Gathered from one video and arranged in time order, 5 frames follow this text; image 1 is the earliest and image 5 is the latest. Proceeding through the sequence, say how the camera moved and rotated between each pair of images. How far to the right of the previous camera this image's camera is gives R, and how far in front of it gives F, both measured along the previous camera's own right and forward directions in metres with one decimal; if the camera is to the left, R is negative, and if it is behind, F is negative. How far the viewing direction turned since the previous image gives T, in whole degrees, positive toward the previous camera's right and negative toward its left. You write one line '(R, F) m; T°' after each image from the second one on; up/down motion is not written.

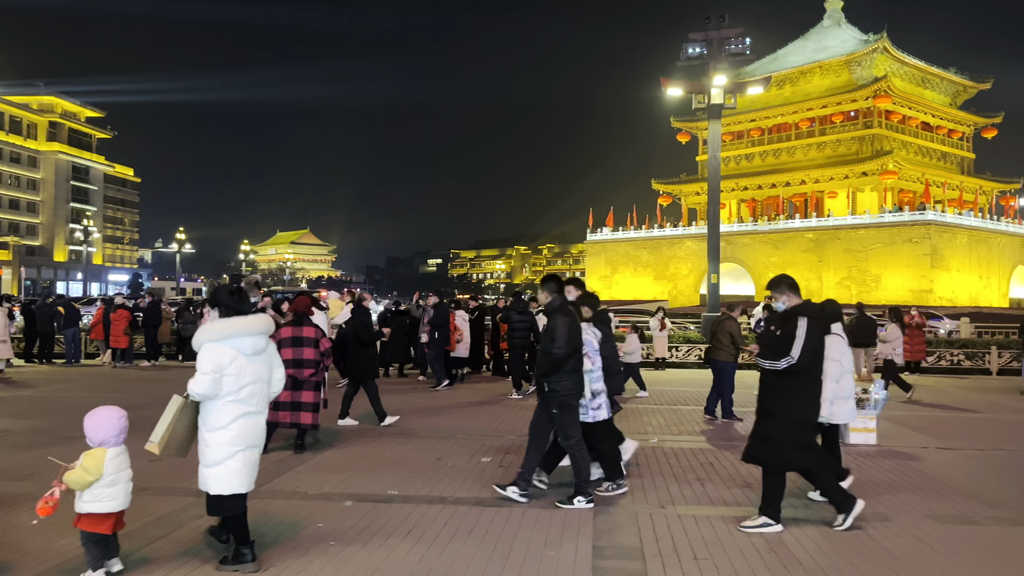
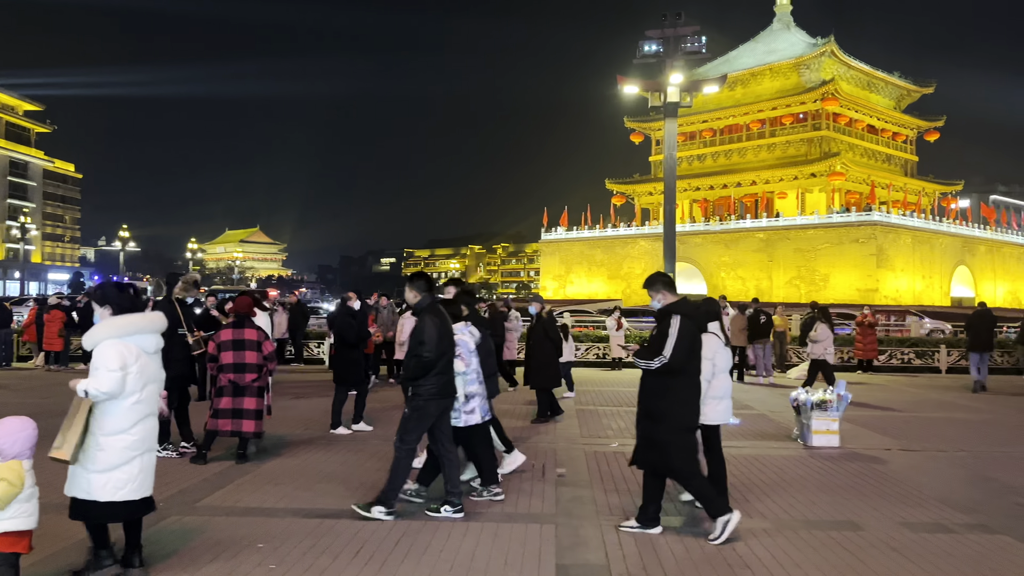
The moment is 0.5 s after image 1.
(0.0, +0.4) m; +4°
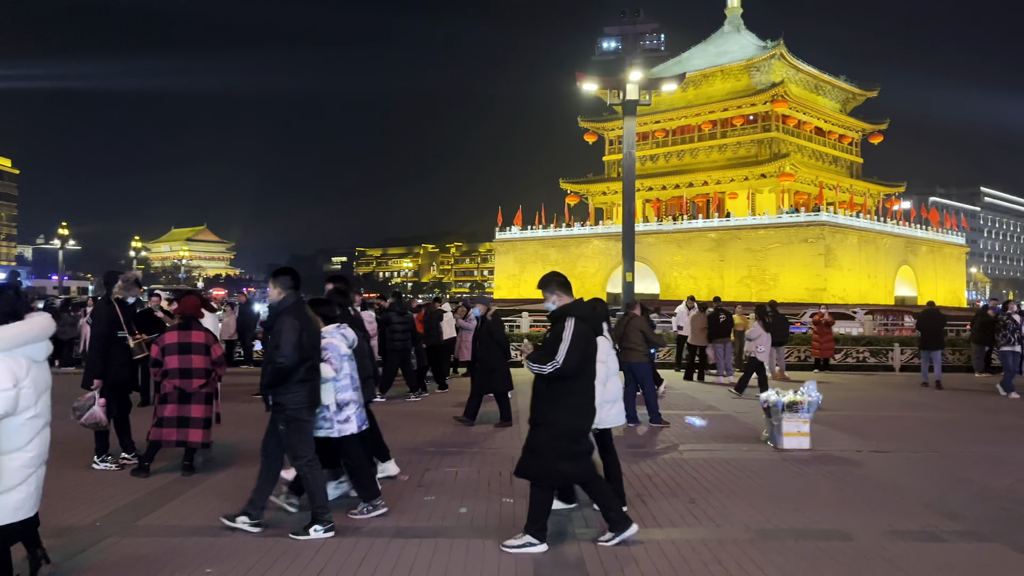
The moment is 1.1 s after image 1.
(-0.1, +0.4) m; +4°
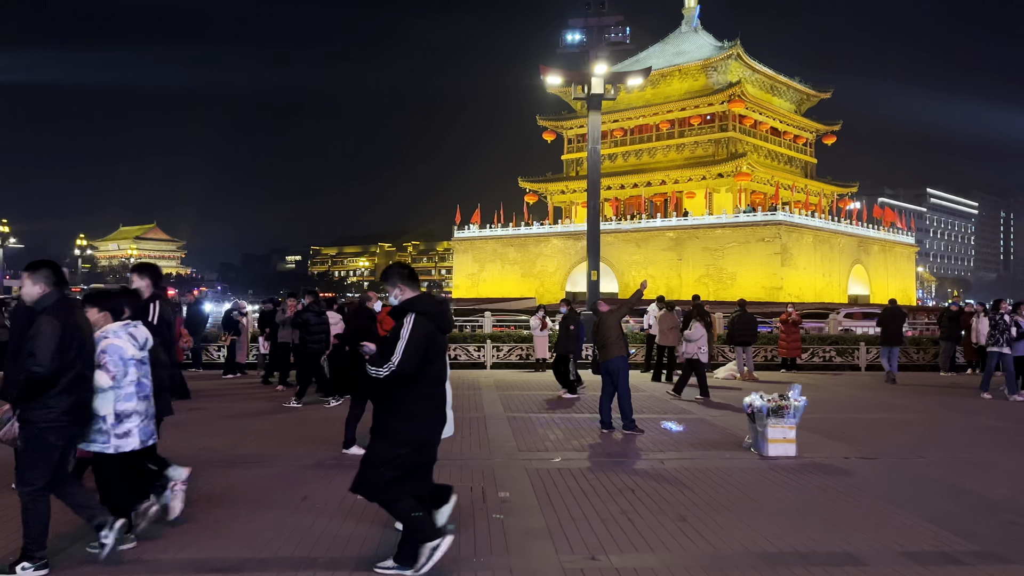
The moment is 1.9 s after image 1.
(-0.1, +0.6) m; +3°
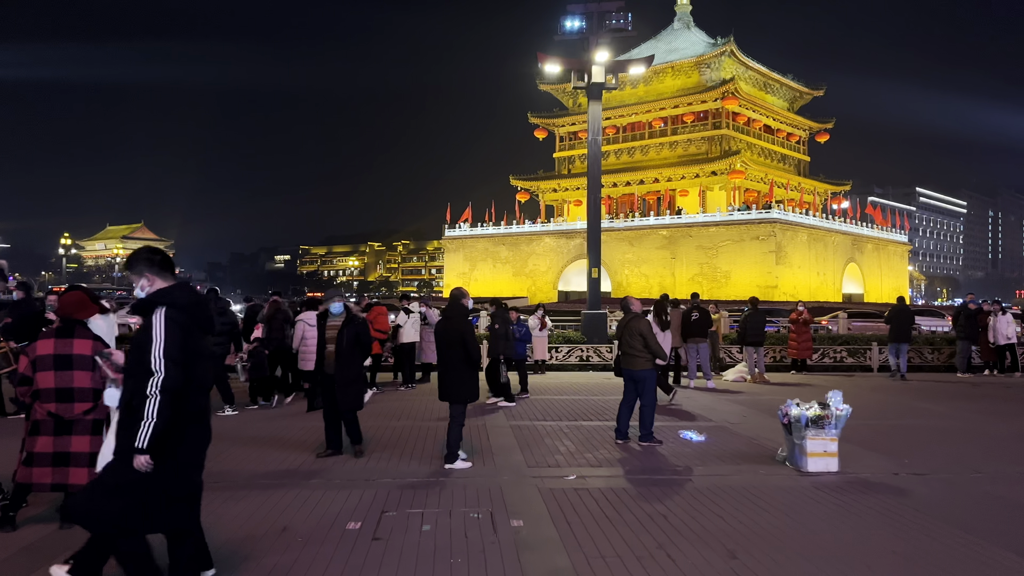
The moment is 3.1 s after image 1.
(-0.2, +0.9) m; +1°
